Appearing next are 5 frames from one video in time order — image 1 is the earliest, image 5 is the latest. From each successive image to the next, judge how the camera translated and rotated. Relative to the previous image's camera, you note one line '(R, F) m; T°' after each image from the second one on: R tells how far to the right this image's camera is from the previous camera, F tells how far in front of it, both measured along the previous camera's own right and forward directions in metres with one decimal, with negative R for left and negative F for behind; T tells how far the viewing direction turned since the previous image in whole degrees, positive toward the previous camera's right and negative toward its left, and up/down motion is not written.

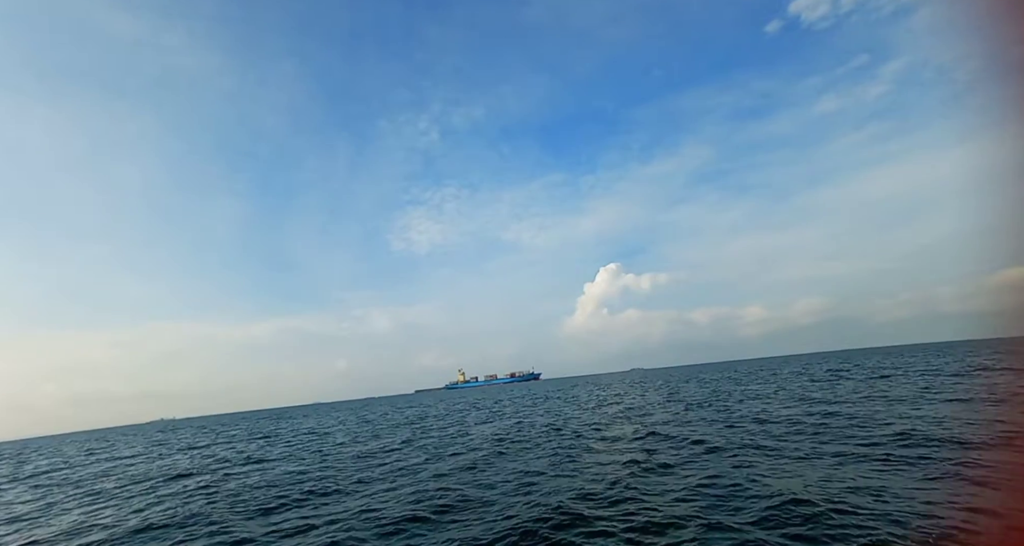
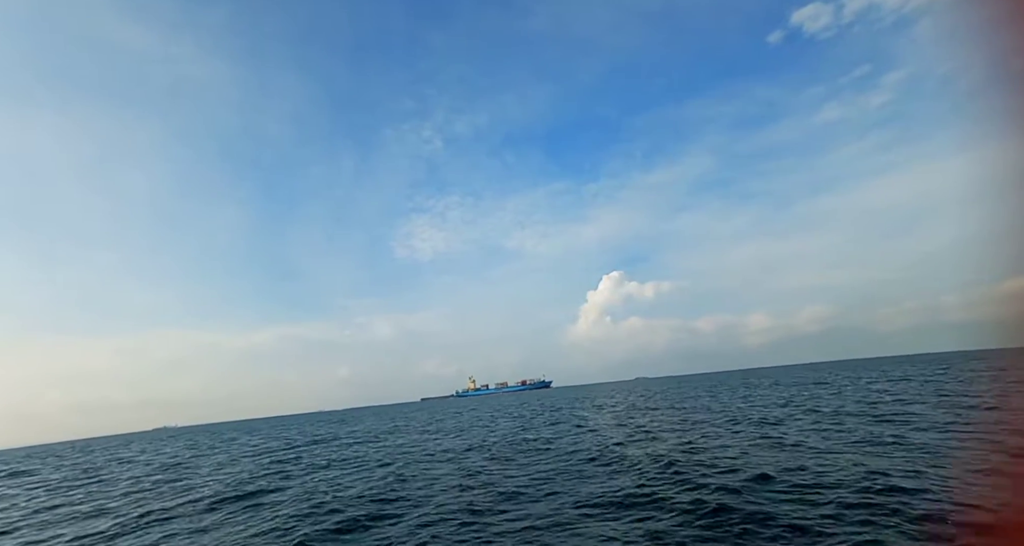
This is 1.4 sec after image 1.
(-2.8, -2.6) m; 0°
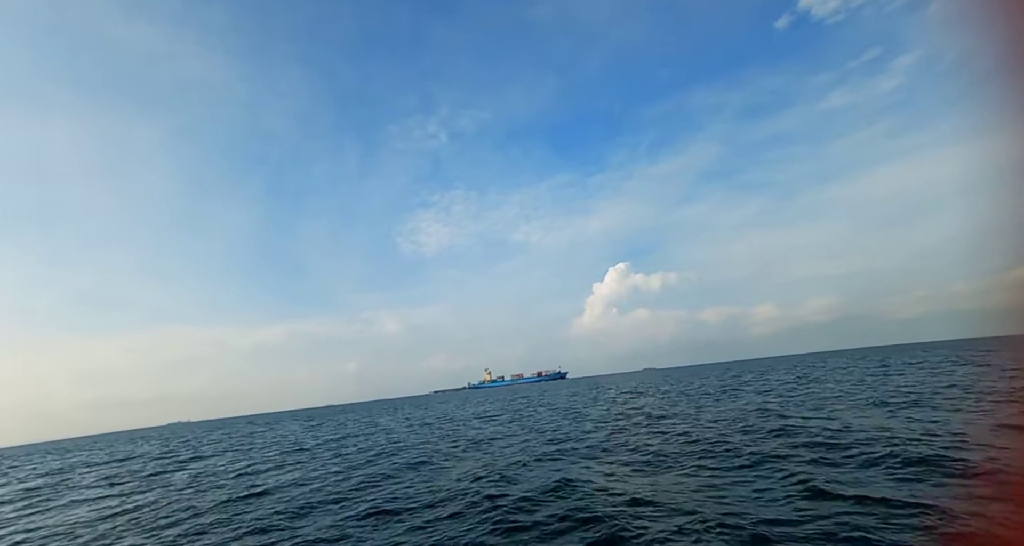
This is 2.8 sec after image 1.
(-2.8, +1.9) m; -1°
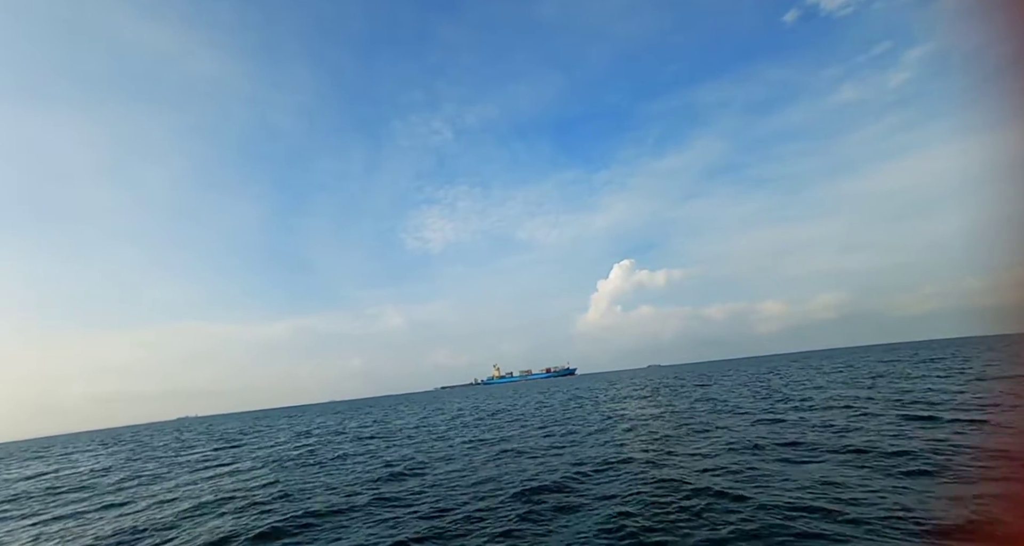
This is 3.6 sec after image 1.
(-1.3, +0.5) m; -1°
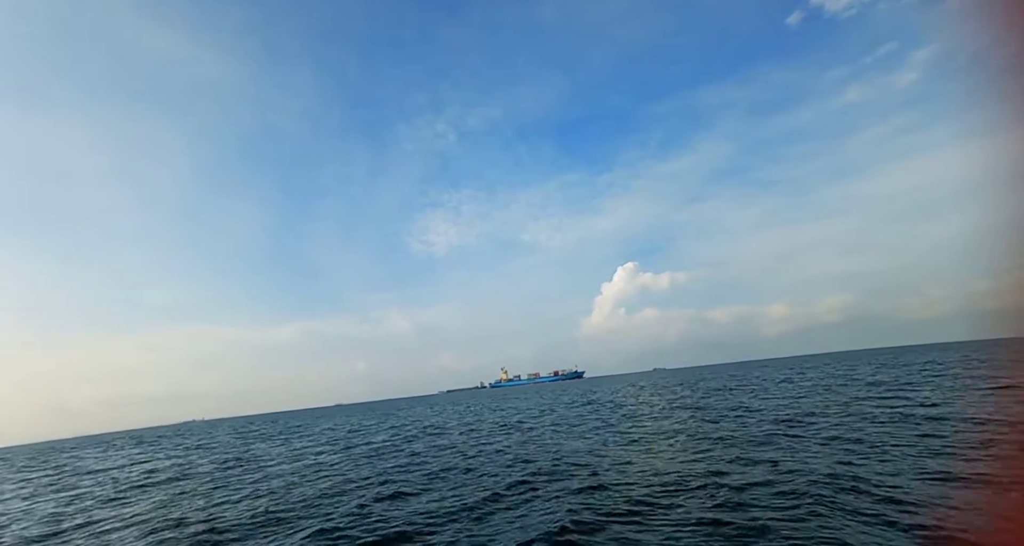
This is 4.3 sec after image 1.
(-1.5, -1.2) m; 0°
